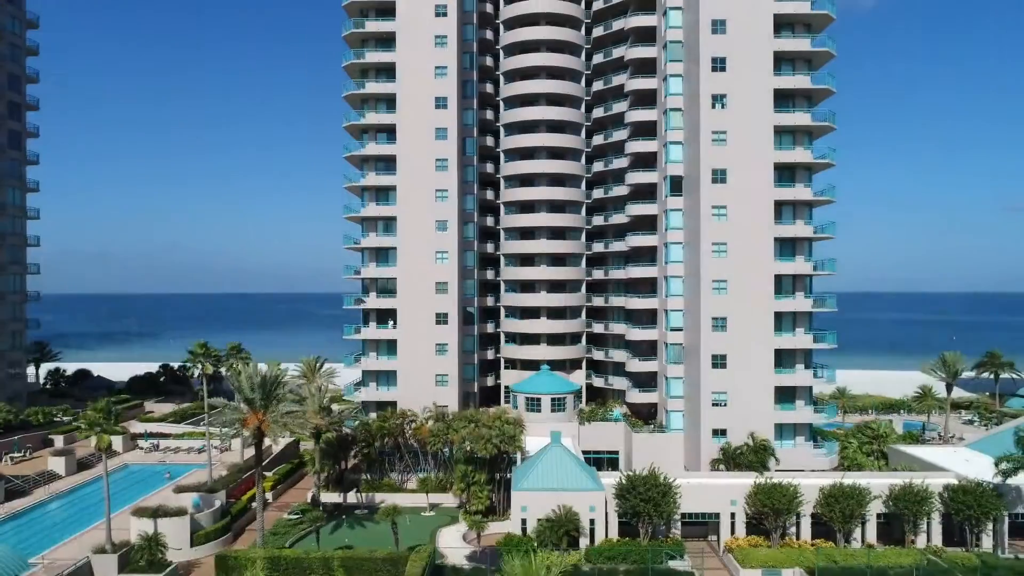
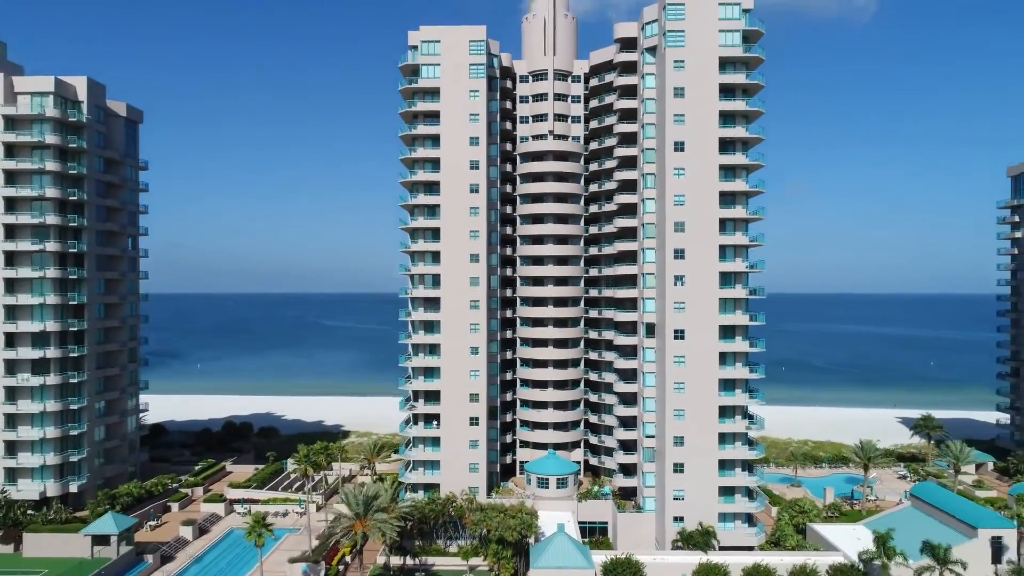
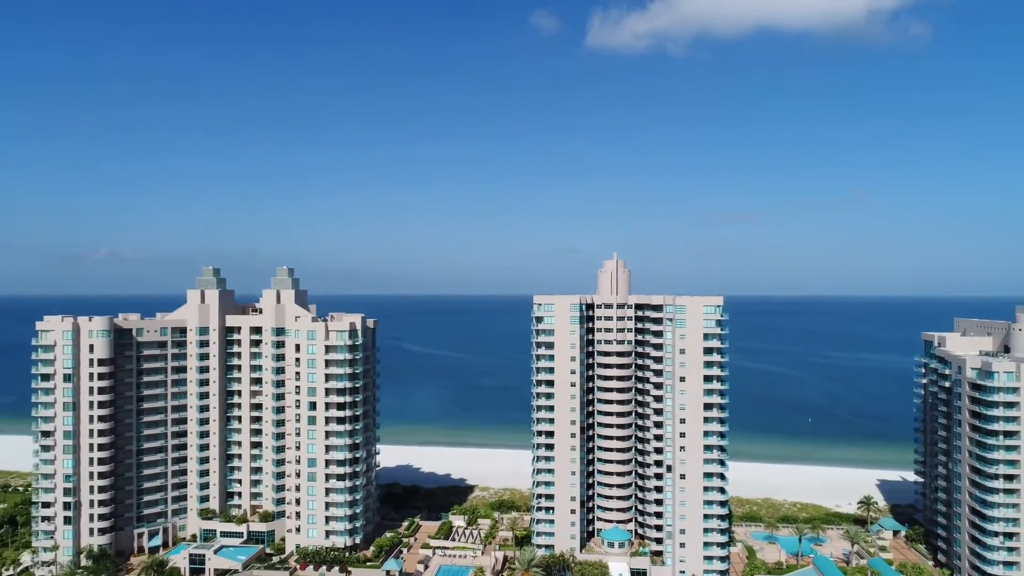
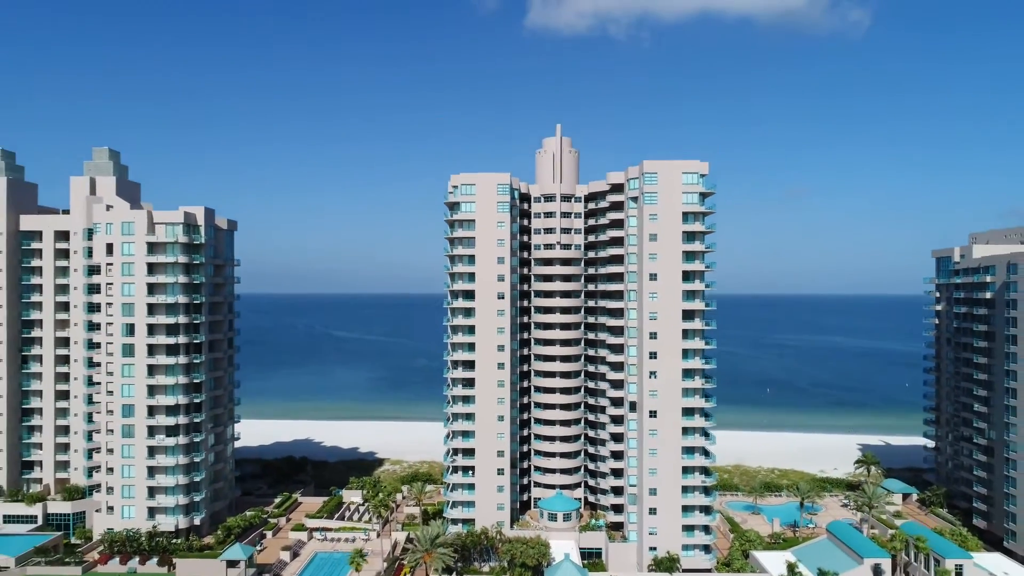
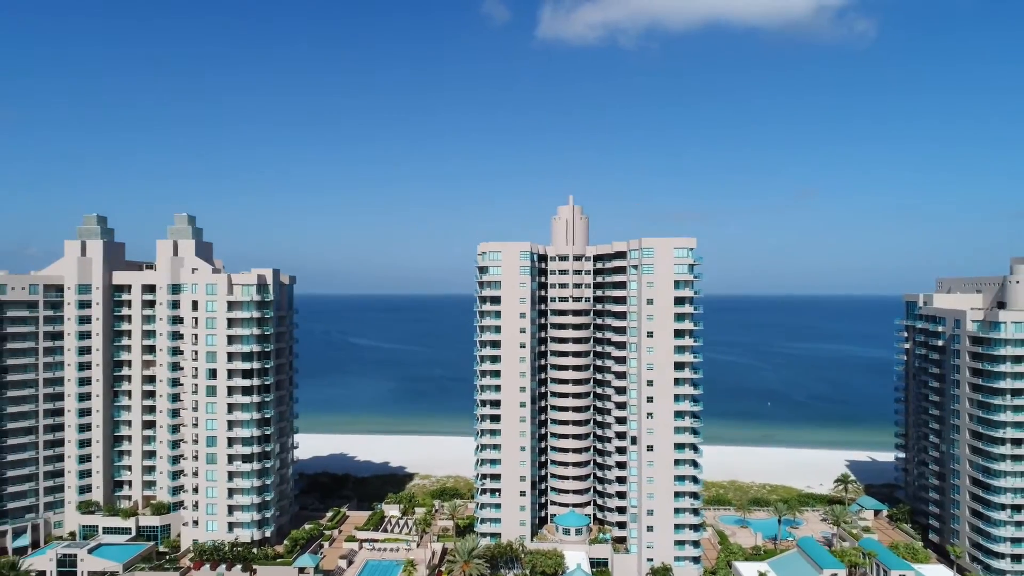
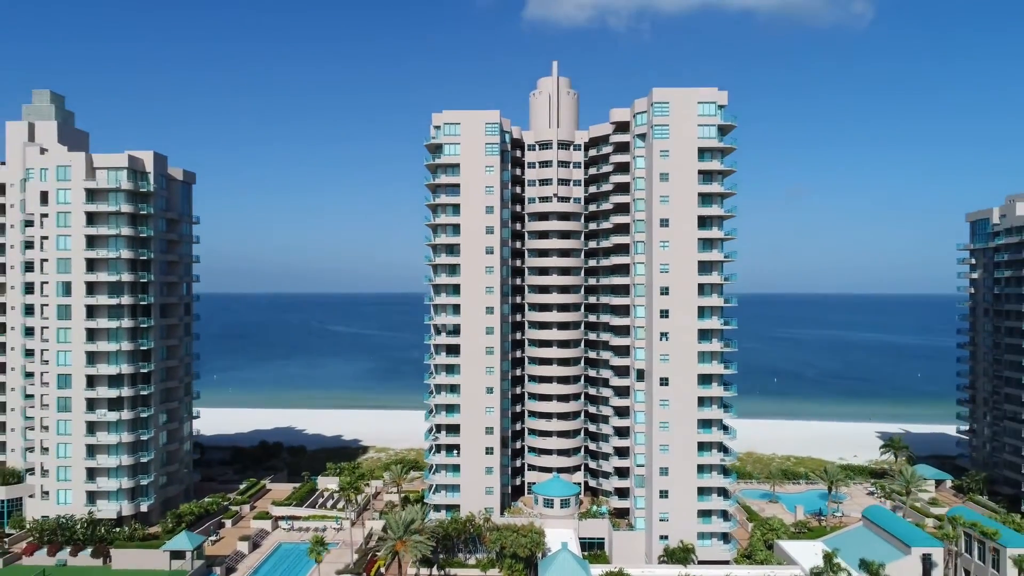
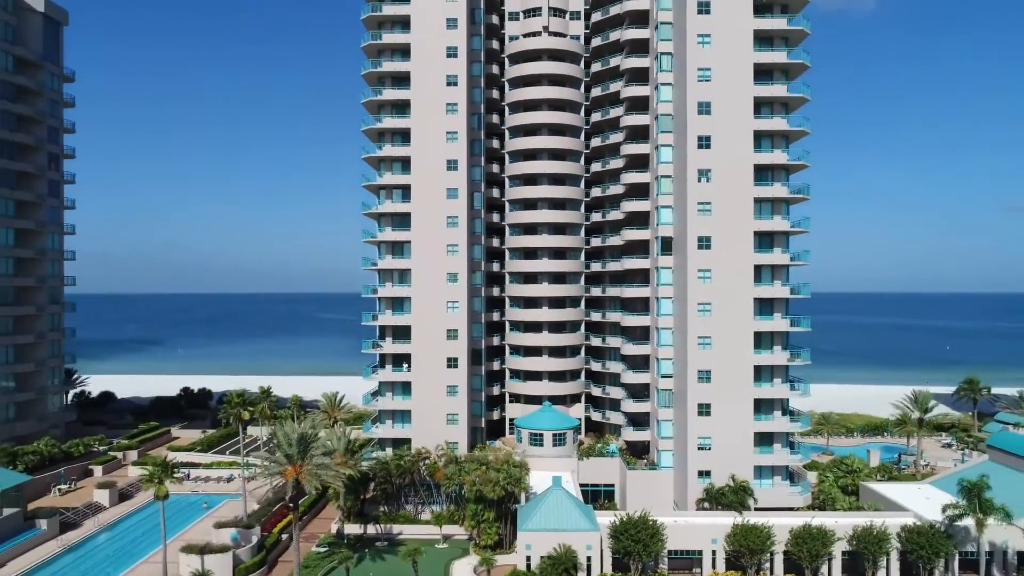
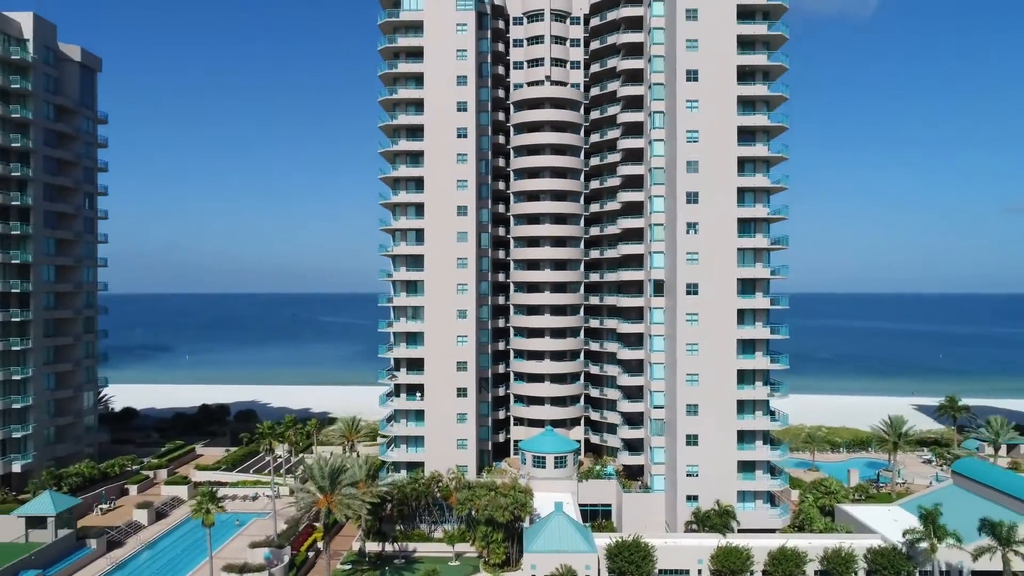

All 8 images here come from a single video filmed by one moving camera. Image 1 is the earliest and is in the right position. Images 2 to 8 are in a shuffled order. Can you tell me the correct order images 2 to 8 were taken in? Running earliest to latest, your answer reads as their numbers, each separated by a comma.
7, 8, 2, 6, 4, 5, 3
